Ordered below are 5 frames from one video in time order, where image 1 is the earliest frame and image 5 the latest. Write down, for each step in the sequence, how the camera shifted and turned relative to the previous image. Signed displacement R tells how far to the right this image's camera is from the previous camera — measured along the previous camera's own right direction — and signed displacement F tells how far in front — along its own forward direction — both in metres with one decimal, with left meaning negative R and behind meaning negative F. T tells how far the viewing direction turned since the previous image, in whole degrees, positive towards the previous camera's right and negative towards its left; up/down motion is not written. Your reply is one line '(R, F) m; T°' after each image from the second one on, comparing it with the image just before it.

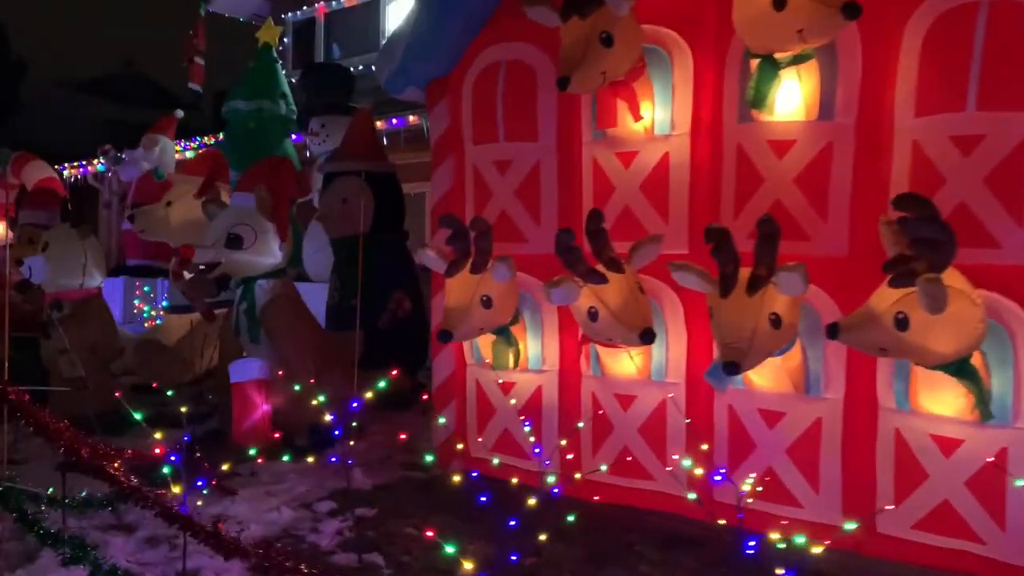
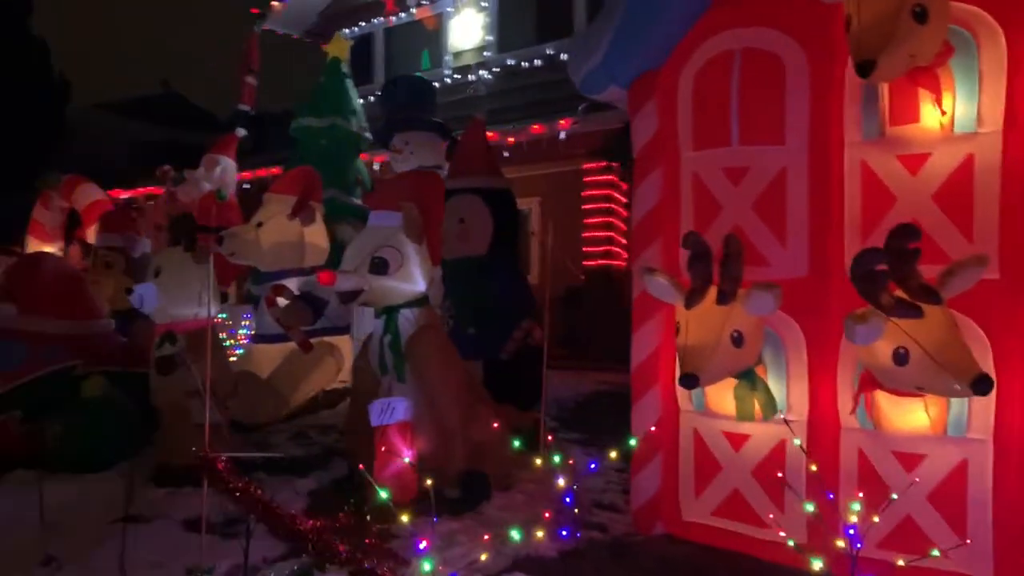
(-0.6, +0.4) m; -2°
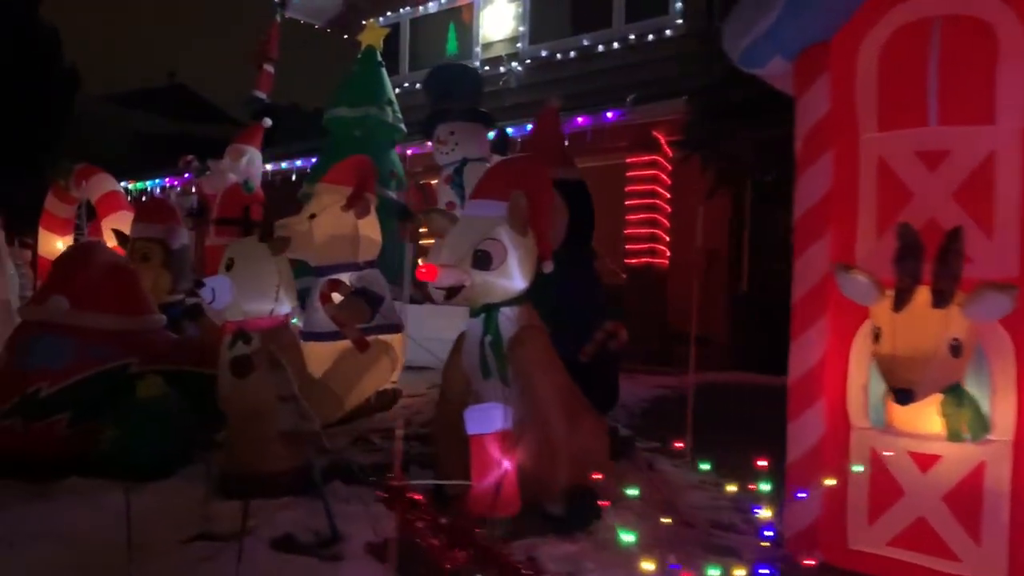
(-0.4, +0.3) m; 0°
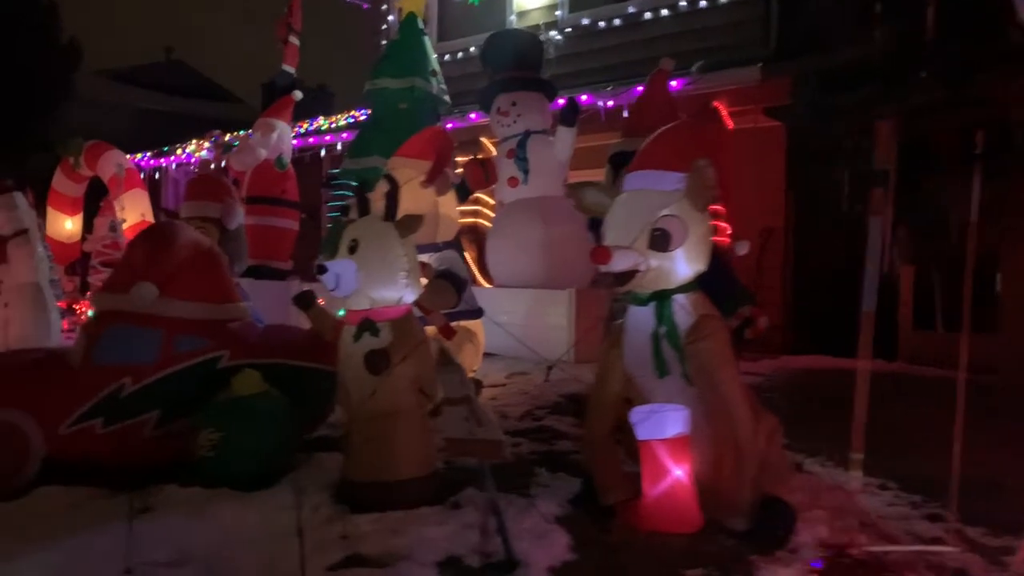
(-0.5, +0.4) m; +1°
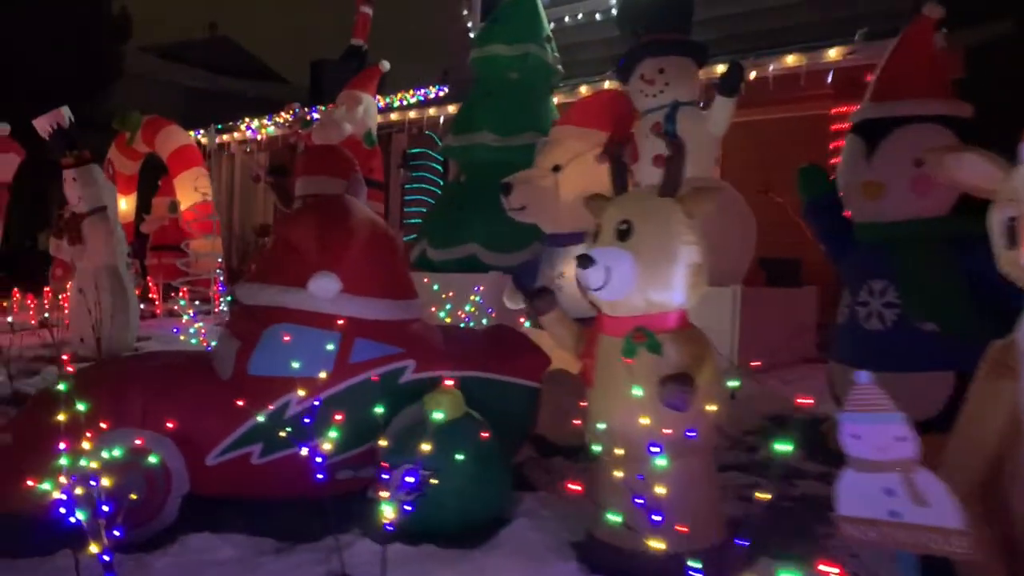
(-0.7, +0.7) m; -2°
